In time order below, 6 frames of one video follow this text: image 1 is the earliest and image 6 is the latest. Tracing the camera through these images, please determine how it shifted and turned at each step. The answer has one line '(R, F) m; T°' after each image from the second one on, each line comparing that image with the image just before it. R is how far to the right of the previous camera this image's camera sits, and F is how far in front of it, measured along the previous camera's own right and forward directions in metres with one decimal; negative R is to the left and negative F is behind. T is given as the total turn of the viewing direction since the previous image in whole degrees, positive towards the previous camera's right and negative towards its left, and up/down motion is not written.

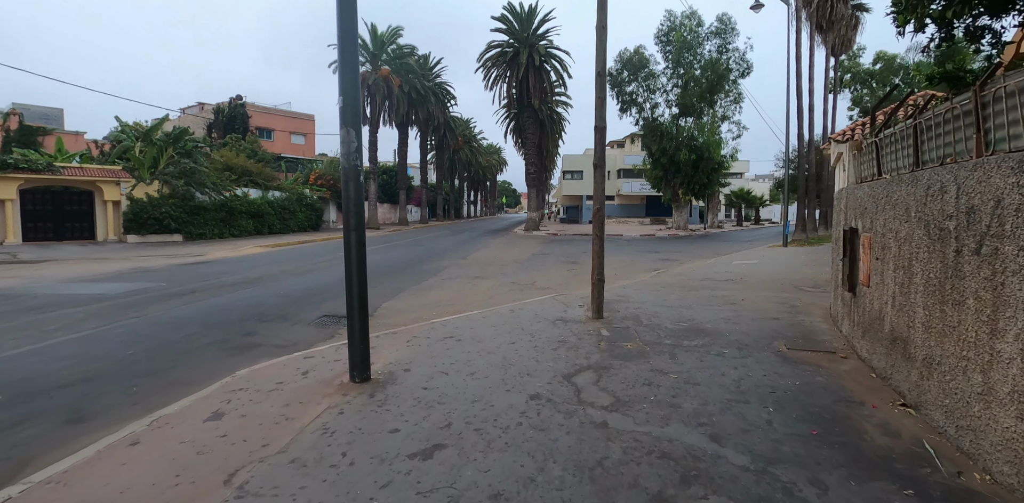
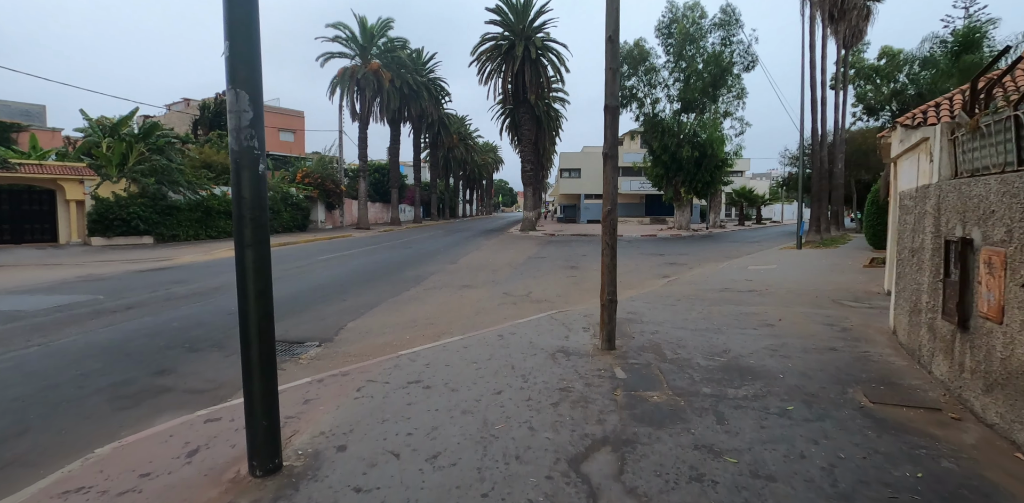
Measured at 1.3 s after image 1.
(+0.1, +1.5) m; 0°
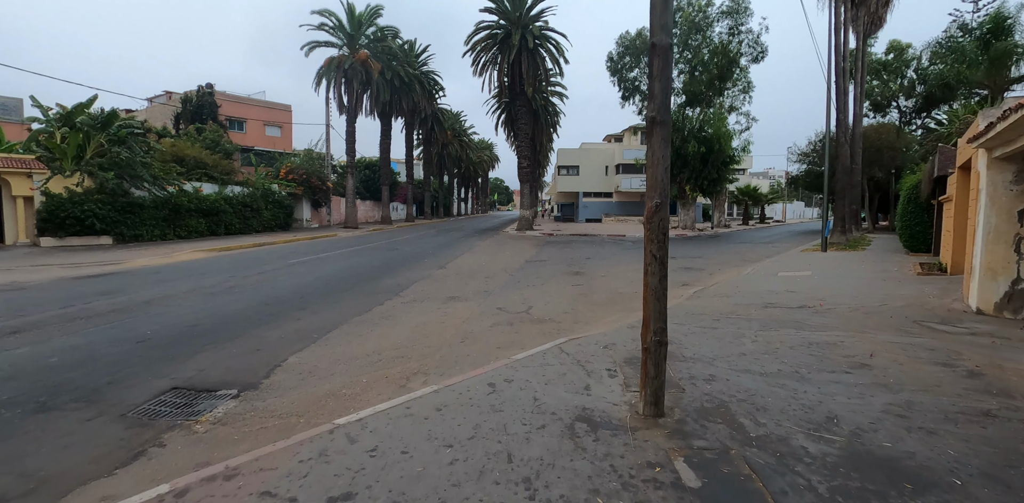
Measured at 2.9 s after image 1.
(0.0, +1.9) m; +1°
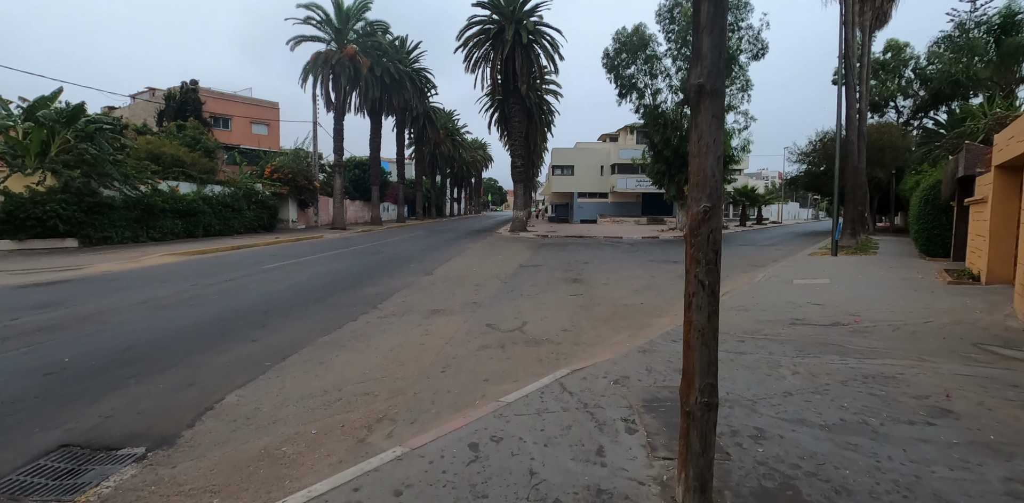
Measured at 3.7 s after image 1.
(0.0, +1.1) m; +1°
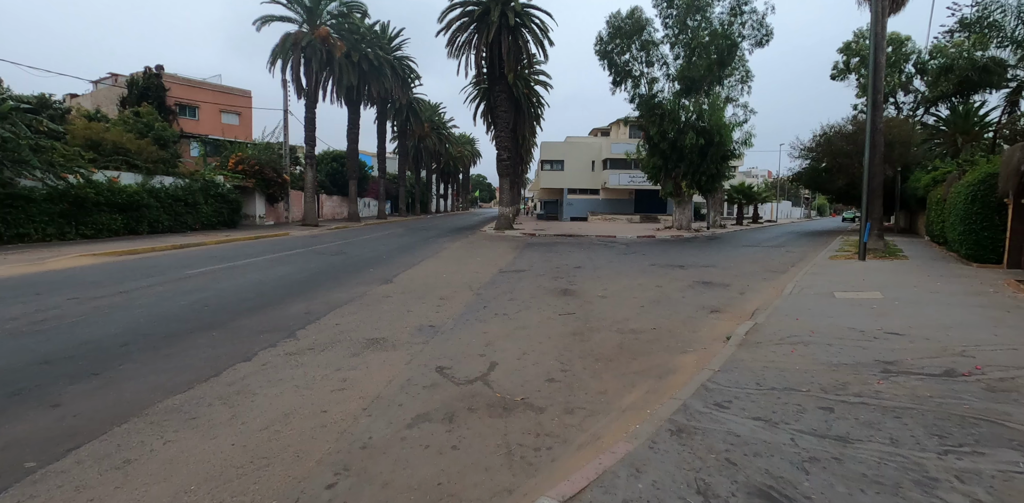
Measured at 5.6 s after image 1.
(+0.3, +2.3) m; +1°
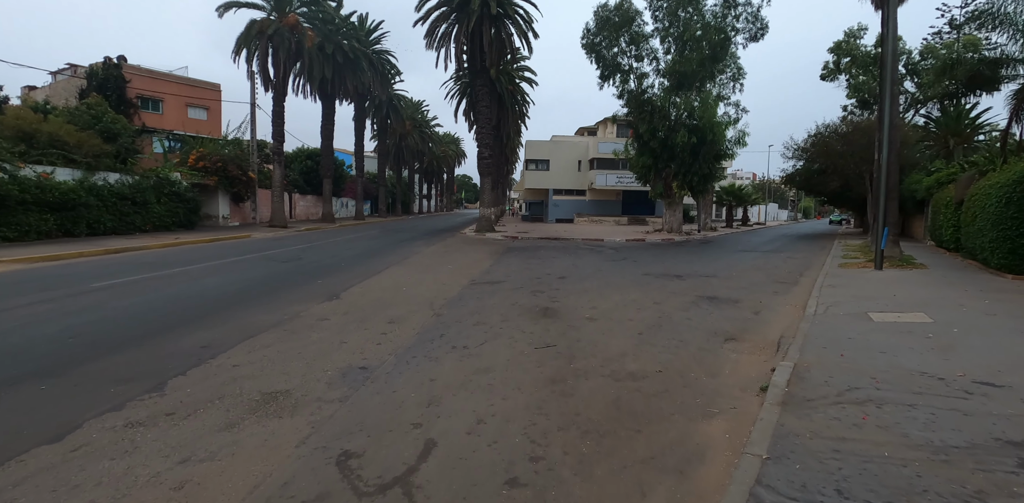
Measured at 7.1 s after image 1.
(+0.3, +1.7) m; +2°
